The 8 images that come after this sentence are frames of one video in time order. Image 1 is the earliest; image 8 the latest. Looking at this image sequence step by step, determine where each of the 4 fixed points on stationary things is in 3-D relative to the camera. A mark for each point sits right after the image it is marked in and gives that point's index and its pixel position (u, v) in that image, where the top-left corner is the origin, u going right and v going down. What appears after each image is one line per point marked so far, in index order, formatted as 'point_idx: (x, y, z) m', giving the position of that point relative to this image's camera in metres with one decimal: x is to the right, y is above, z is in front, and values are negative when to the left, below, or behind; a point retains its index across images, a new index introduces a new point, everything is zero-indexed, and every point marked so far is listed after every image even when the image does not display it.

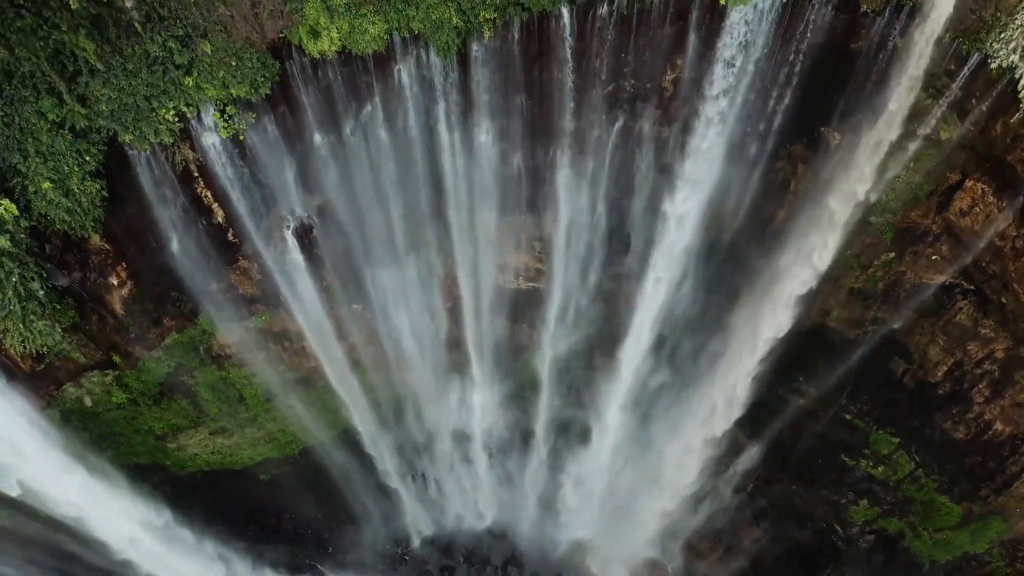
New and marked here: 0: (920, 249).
0: (+6.2, +0.6, +9.9) m
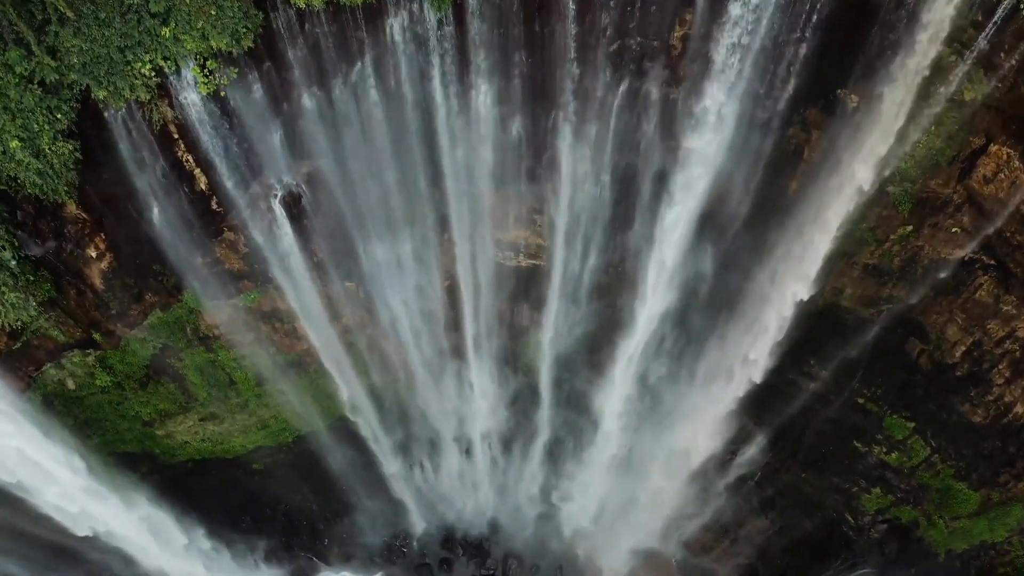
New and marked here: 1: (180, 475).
0: (+6.2, +1.0, +9.5) m
1: (-6.6, -3.8, +13.1) m
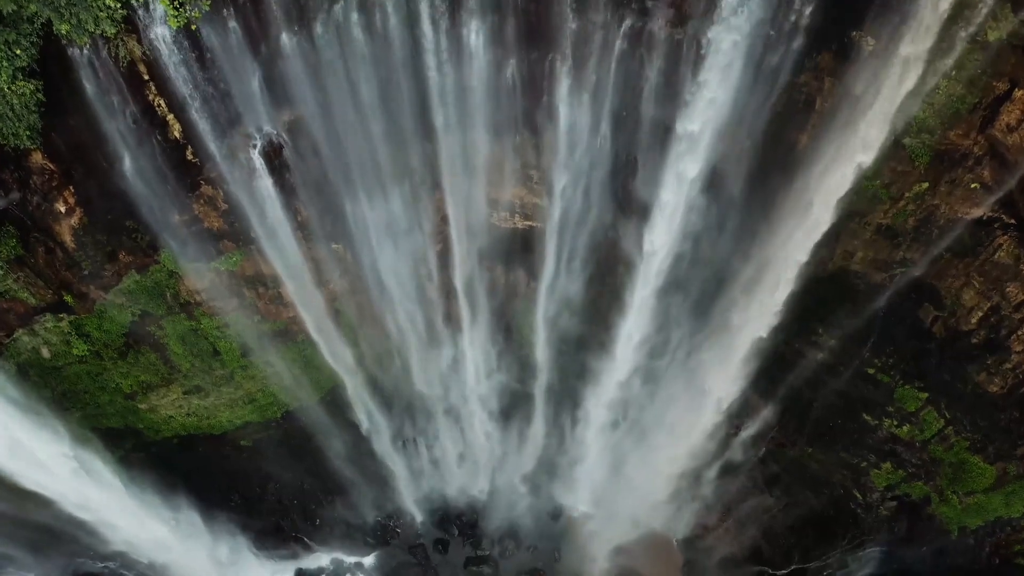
0: (+6.1, +1.5, +9.0) m
1: (-6.7, -3.2, +12.6) m
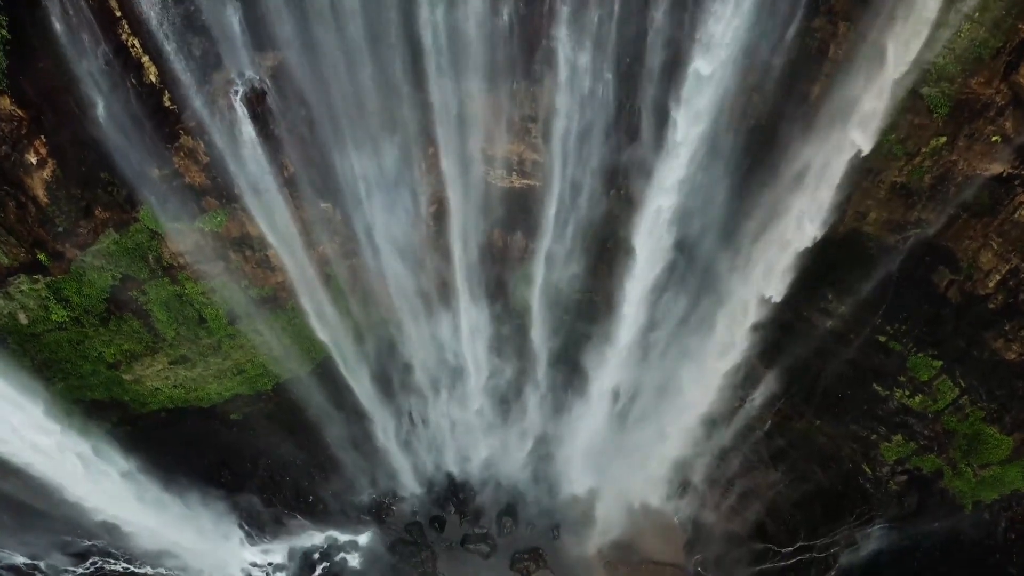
0: (+6.1, +2.1, +8.5) m
1: (-6.7, -2.6, +12.2) m
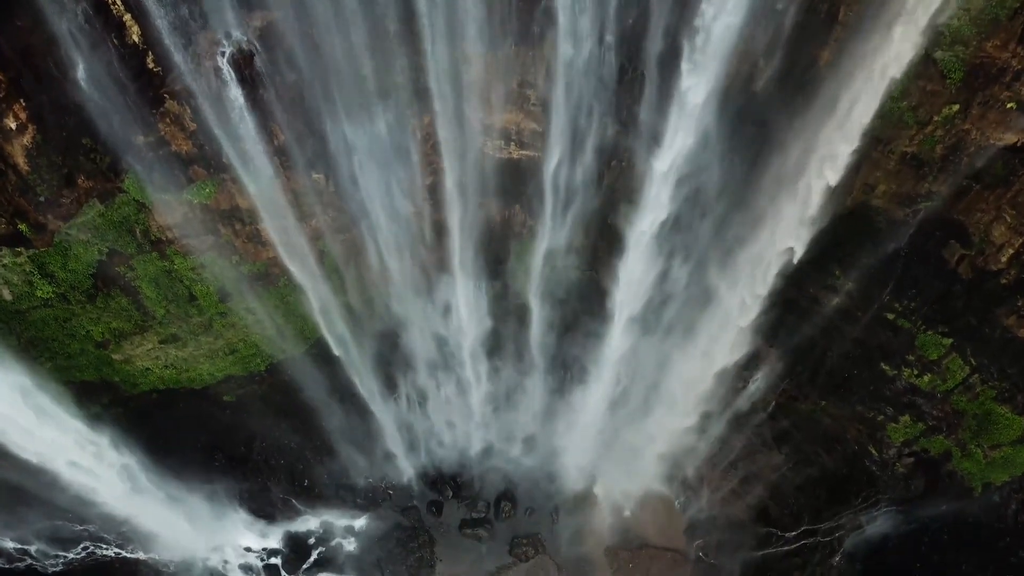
0: (+6.1, +2.5, +8.2) m
1: (-6.7, -2.2, +12.0) m
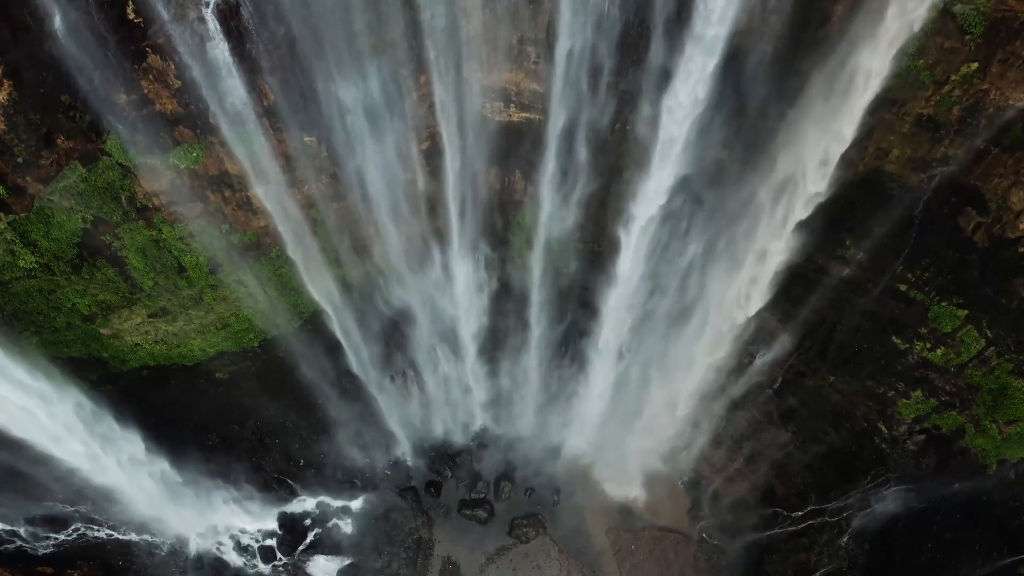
0: (+6.1, +2.9, +7.8) m
1: (-6.7, -1.8, +11.7) m
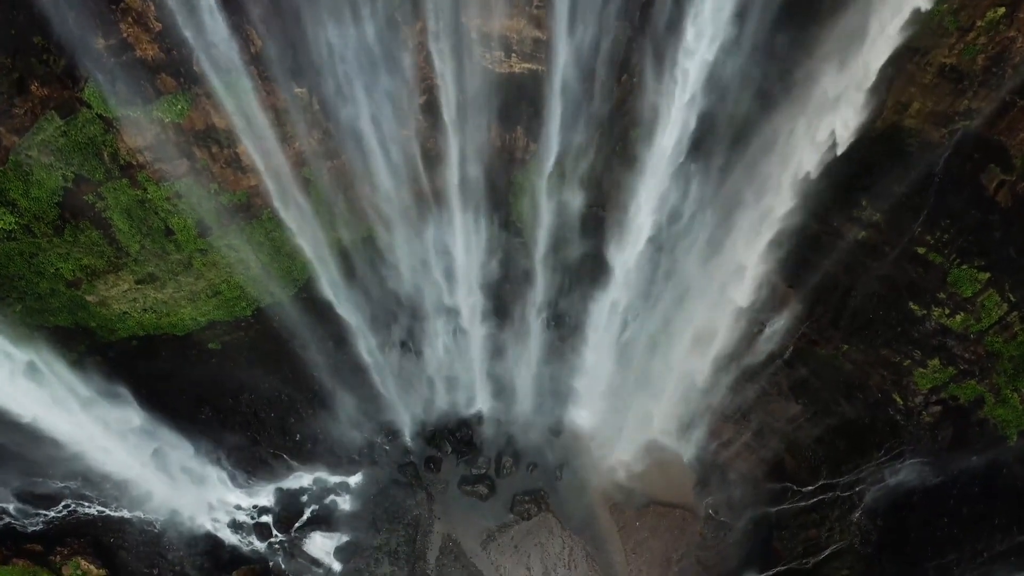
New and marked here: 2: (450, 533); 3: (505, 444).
0: (+6.1, +3.4, +7.3) m
1: (-6.7, -1.2, +11.3) m
2: (-1.1, -4.4, +11.8) m
3: (-0.1, -3.0, +12.7) m
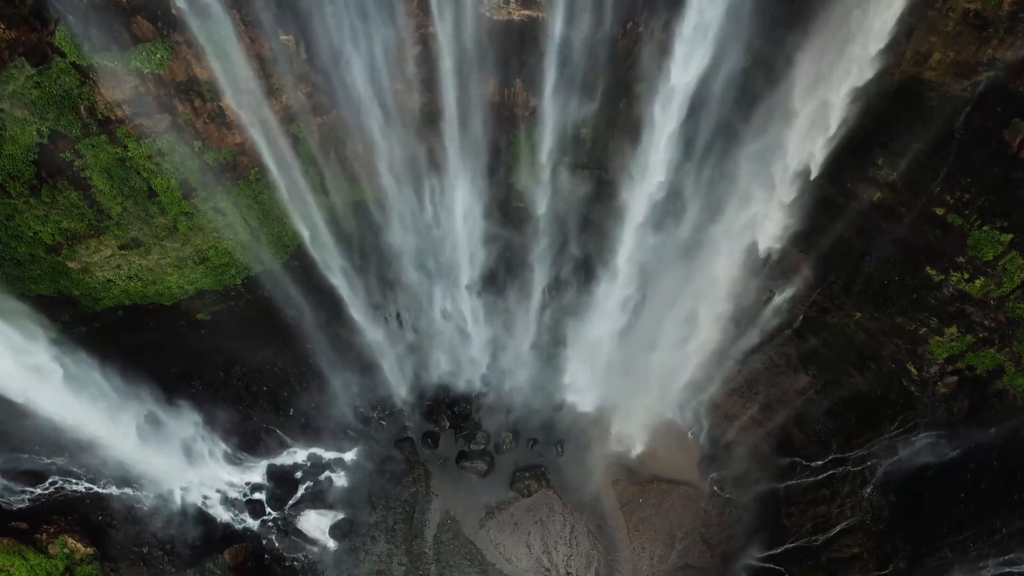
0: (+6.0, +3.9, +6.8) m
1: (-6.7, -0.7, +10.9) m
2: (-1.1, -3.9, +11.4) m
3: (-0.1, -2.4, +12.3) m
